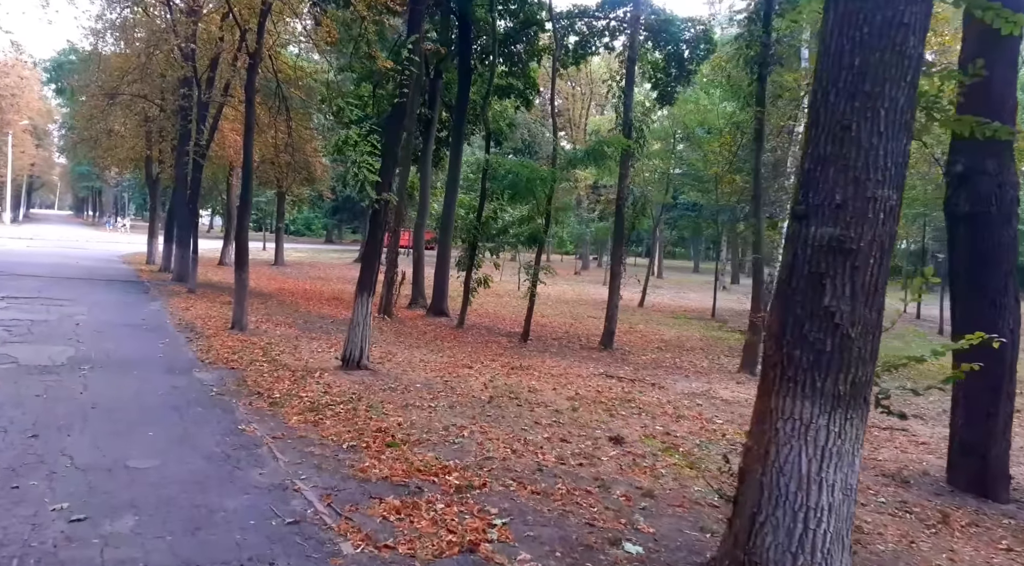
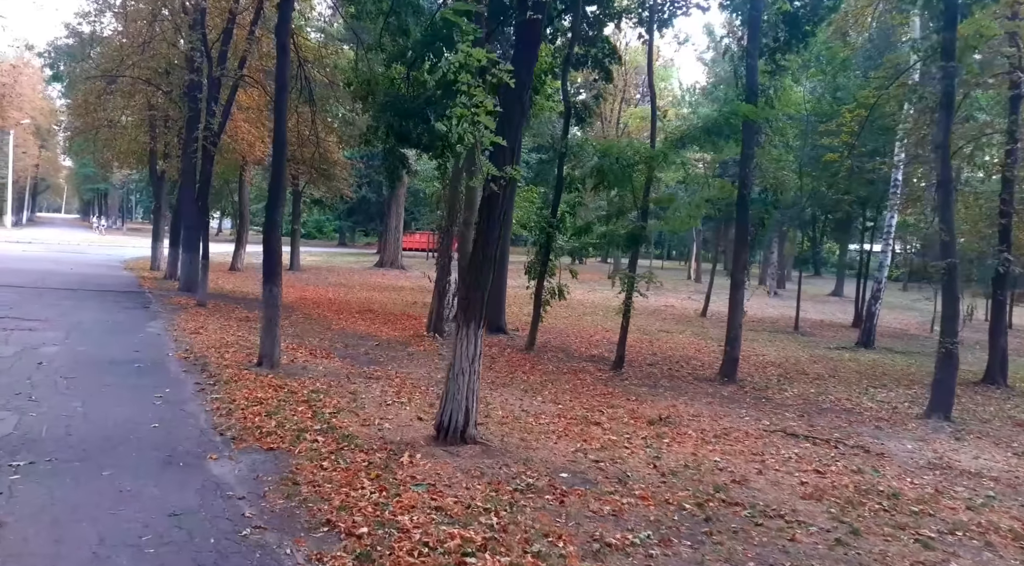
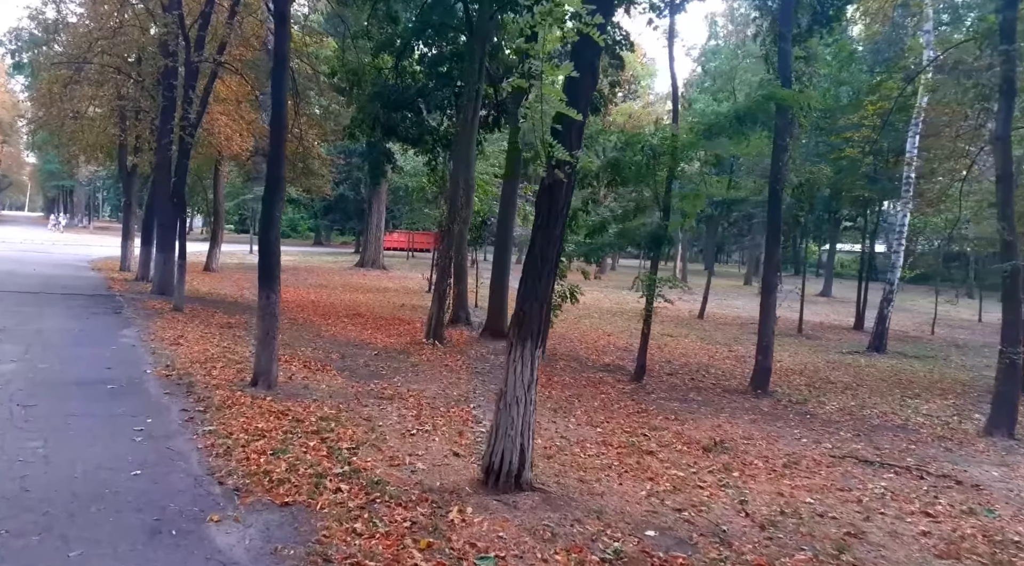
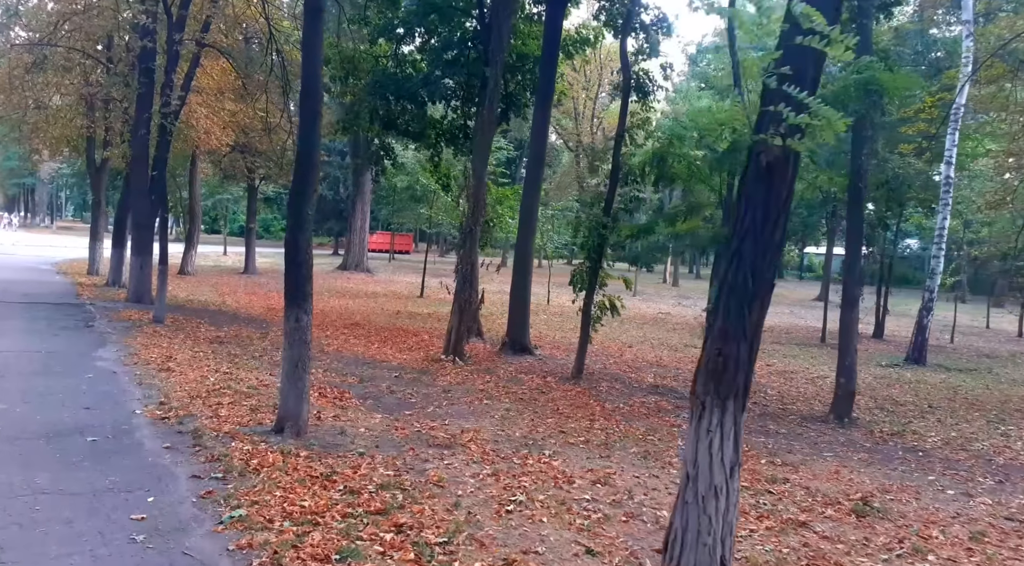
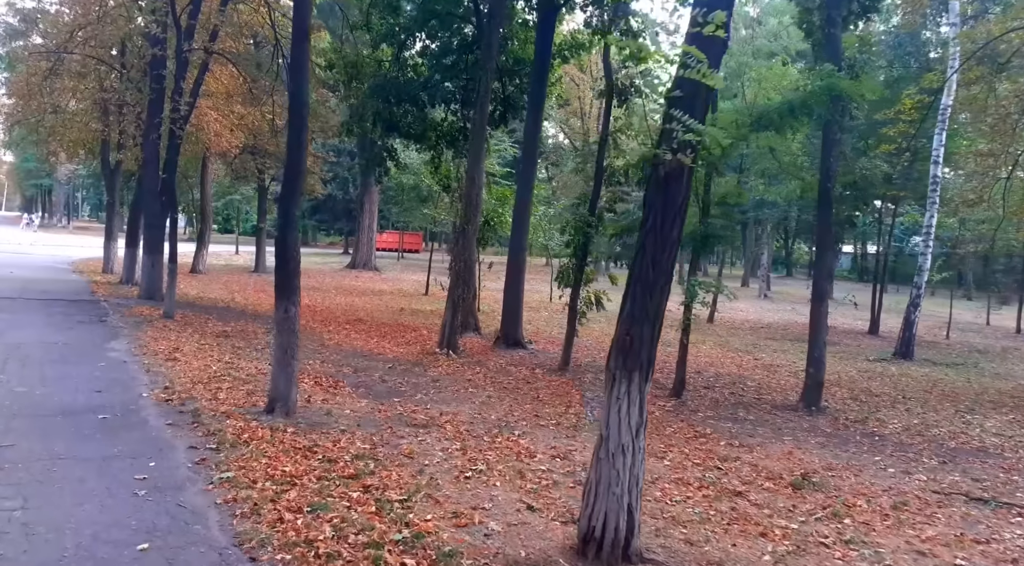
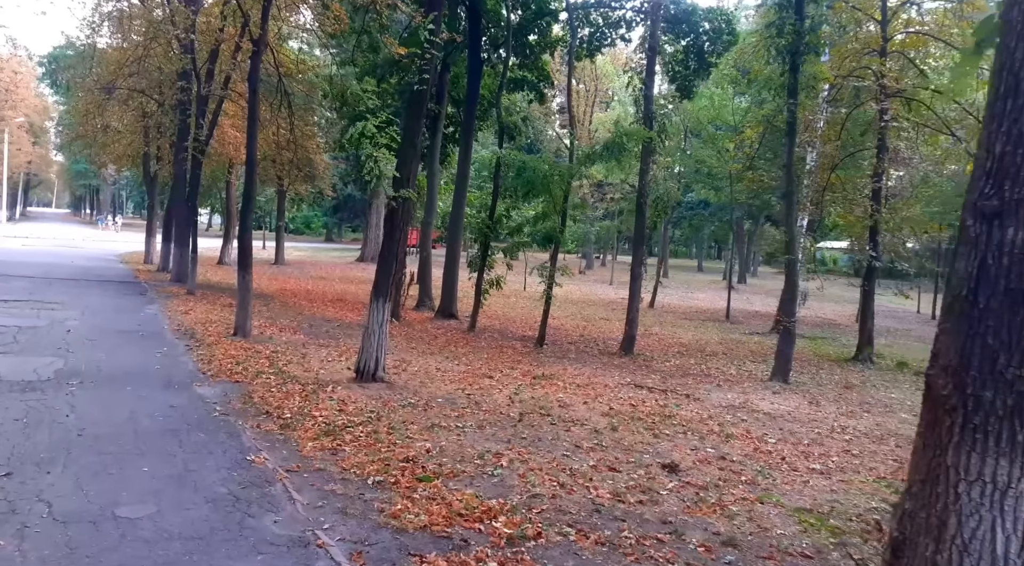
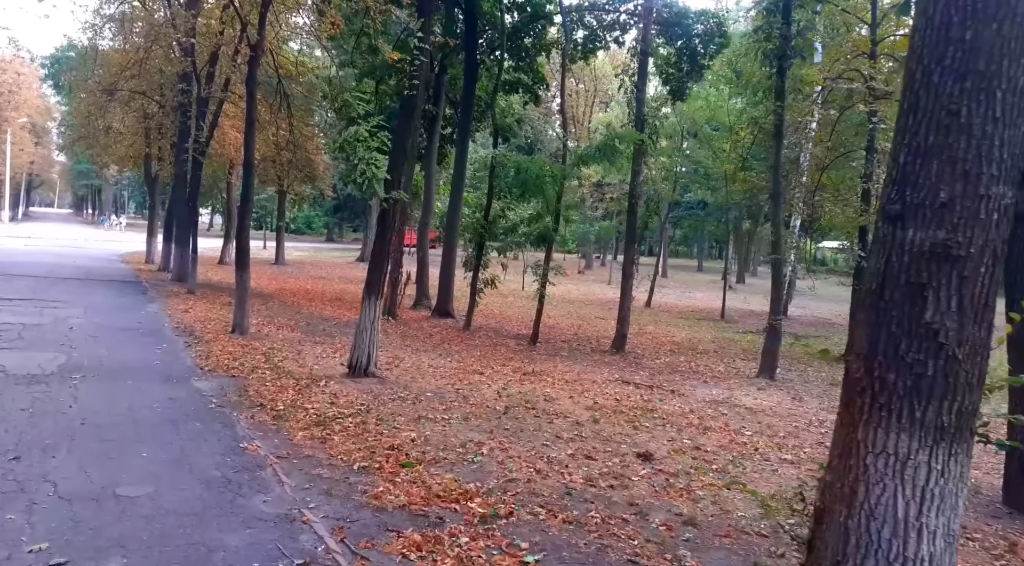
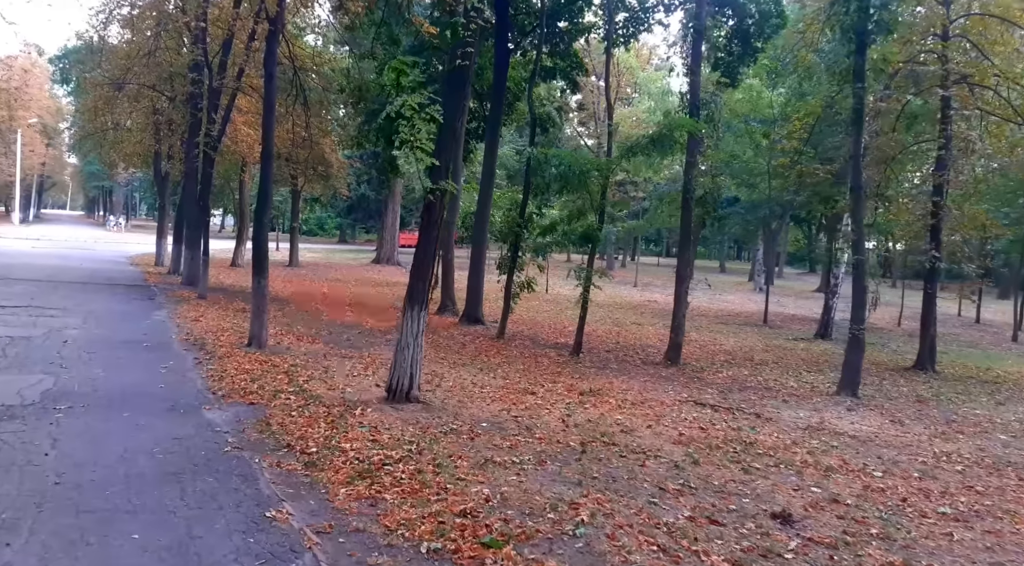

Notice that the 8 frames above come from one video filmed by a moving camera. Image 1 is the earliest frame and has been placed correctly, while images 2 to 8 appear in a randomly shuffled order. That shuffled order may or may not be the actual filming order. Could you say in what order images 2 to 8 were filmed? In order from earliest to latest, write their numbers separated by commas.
7, 6, 8, 2, 3, 5, 4
